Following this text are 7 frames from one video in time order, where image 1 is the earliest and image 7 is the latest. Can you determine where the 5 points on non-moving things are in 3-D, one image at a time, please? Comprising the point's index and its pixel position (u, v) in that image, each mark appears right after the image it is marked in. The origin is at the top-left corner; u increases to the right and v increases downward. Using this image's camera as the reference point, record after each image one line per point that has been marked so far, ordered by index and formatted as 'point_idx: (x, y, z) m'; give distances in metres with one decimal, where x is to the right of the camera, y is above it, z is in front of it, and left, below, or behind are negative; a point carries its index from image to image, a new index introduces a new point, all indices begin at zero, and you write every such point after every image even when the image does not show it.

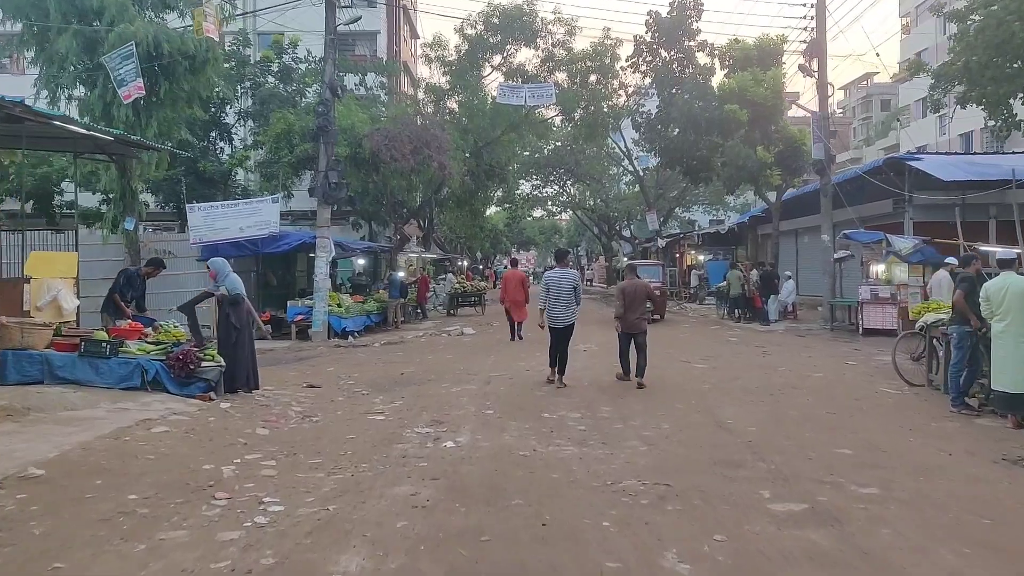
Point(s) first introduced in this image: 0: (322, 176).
0: (-4.0, +2.4, +17.8) m
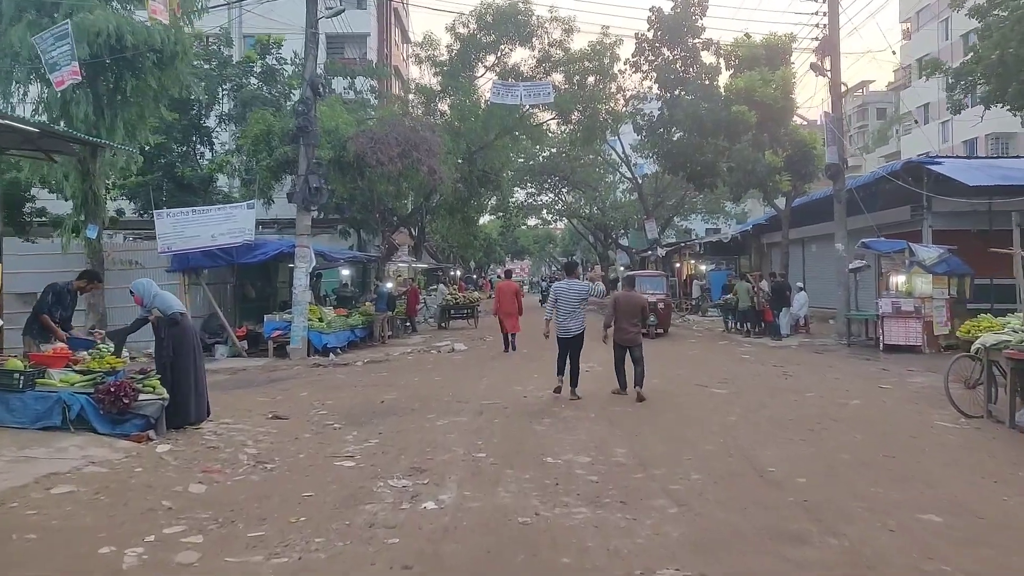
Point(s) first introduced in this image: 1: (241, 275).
0: (-4.1, +2.1, +16.5) m
1: (-6.2, +0.3, +19.2) m
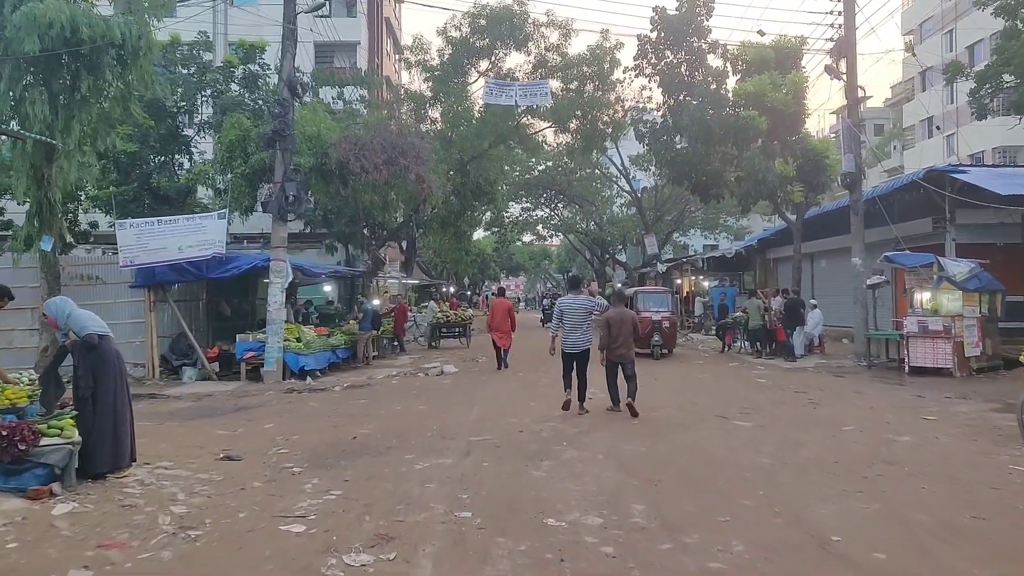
0: (-4.2, +1.8, +15.2) m
1: (-6.3, -0.1, +17.9) m
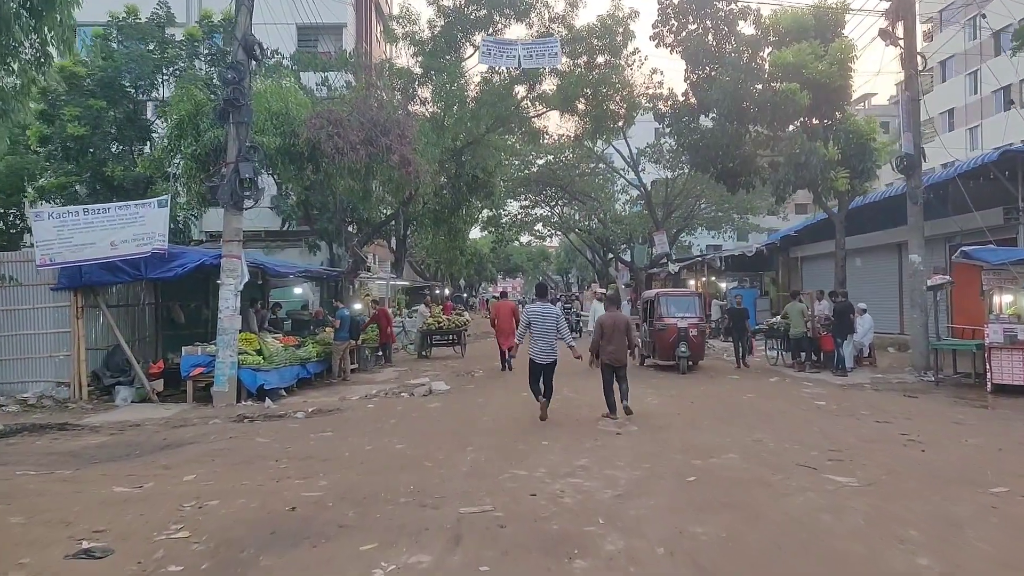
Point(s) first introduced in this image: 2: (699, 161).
0: (-4.2, +1.8, +12.6) m
1: (-6.3, -0.1, +15.3) m
2: (+4.0, +2.7, +18.3) m
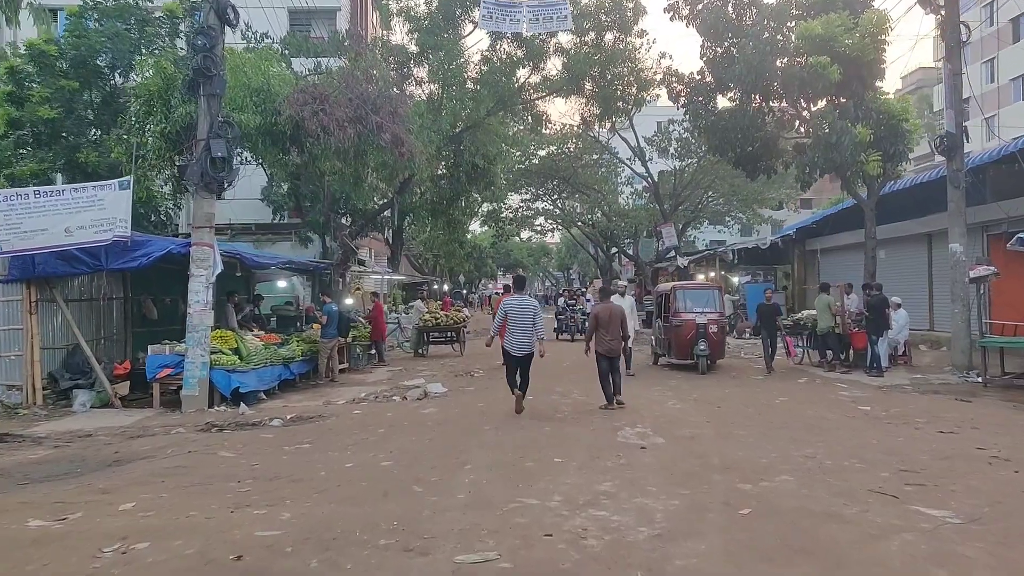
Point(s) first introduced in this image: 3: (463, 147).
0: (-4.1, +1.9, +11.2) m
1: (-6.2, 0.0, +13.9) m
2: (+4.1, +2.9, +16.9) m
3: (-1.1, +3.2, +19.4) m
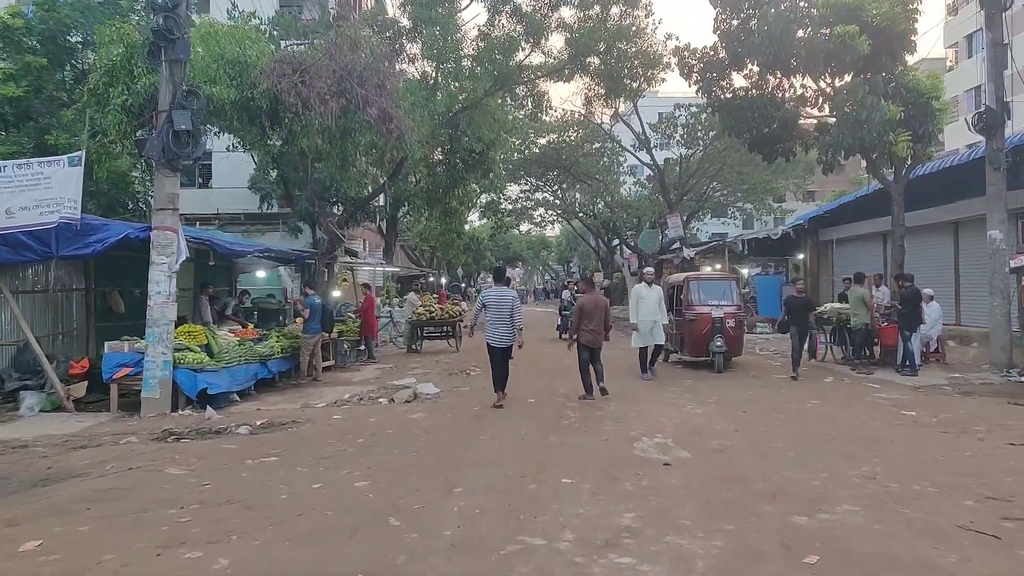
0: (-4.1, +2.0, +10.0) m
1: (-6.2, +0.1, +12.7) m
2: (+4.1, +3.0, +15.7) m
3: (-1.1, +3.4, +18.2) m
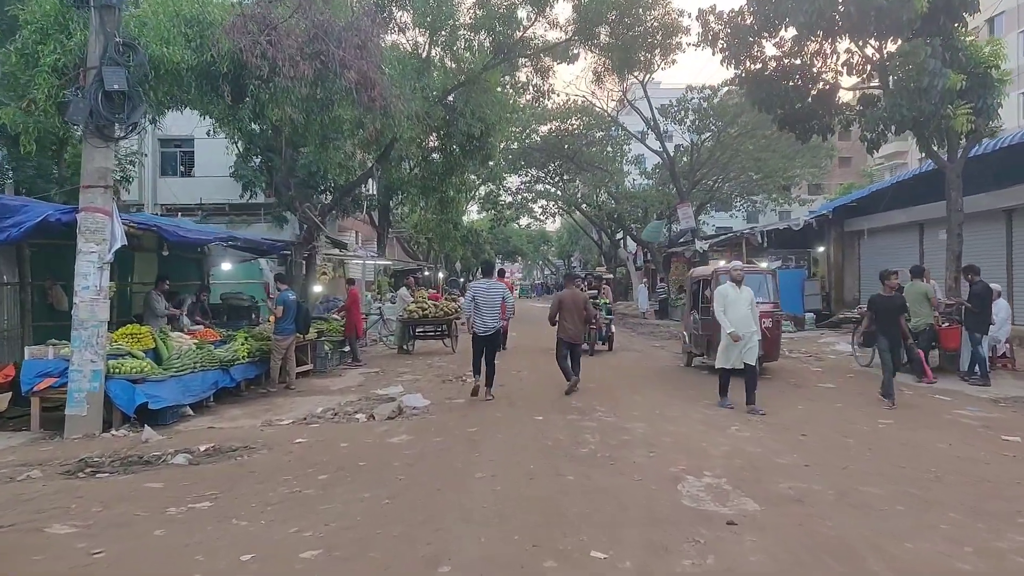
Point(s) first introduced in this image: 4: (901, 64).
0: (-4.1, +2.1, +8.3) m
1: (-6.2, +0.2, +11.0) m
2: (+4.1, +3.1, +14.0) m
3: (-1.1, +3.5, +16.4) m
4: (+5.4, +3.1, +12.0) m
